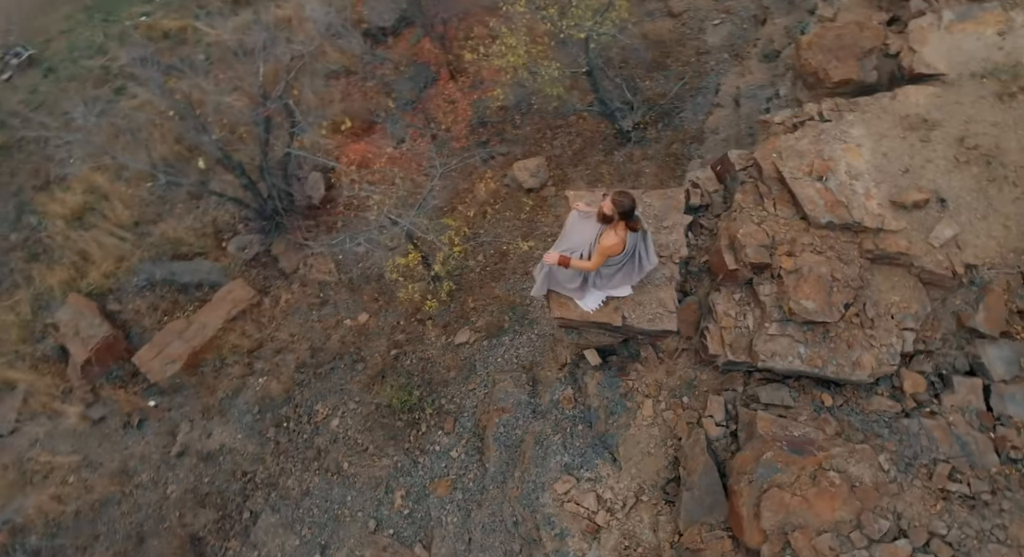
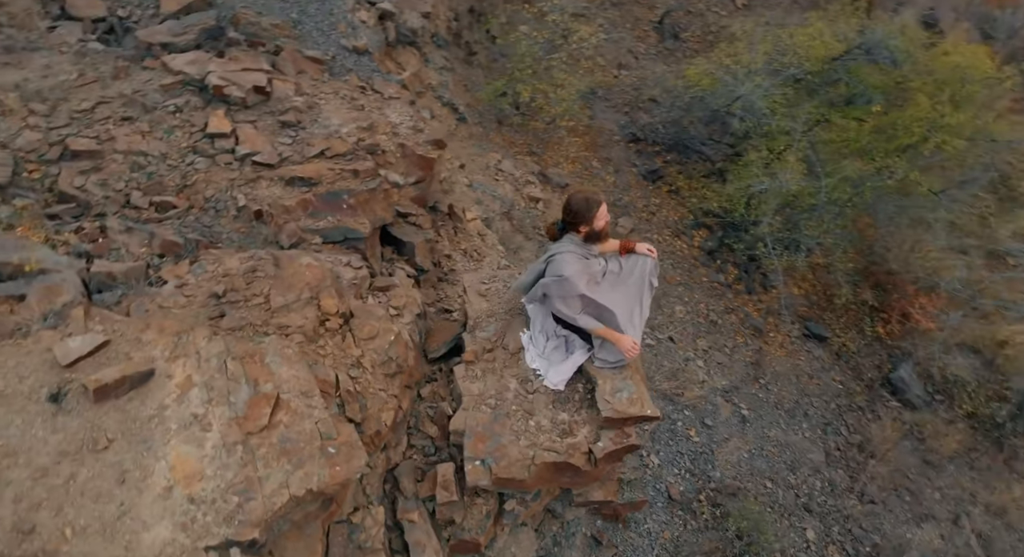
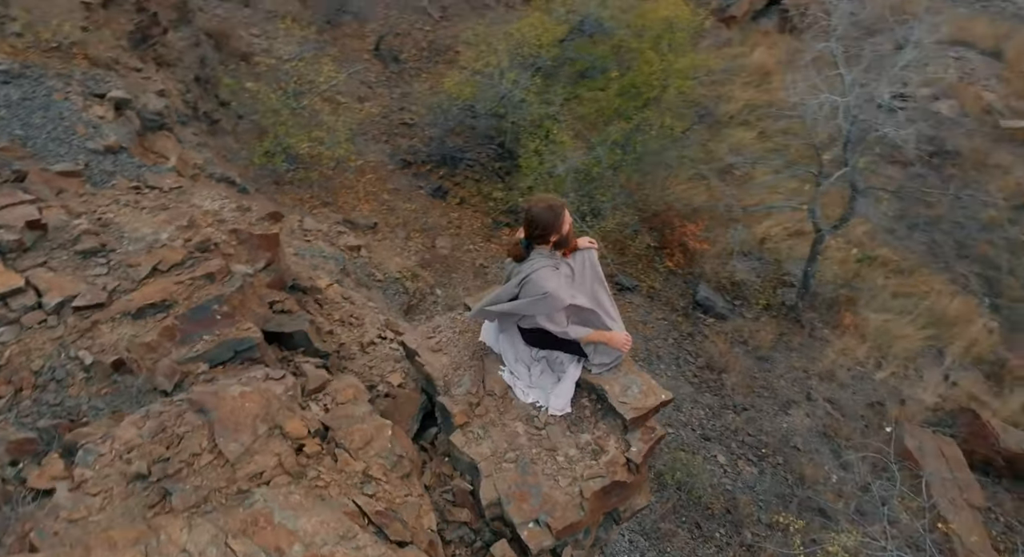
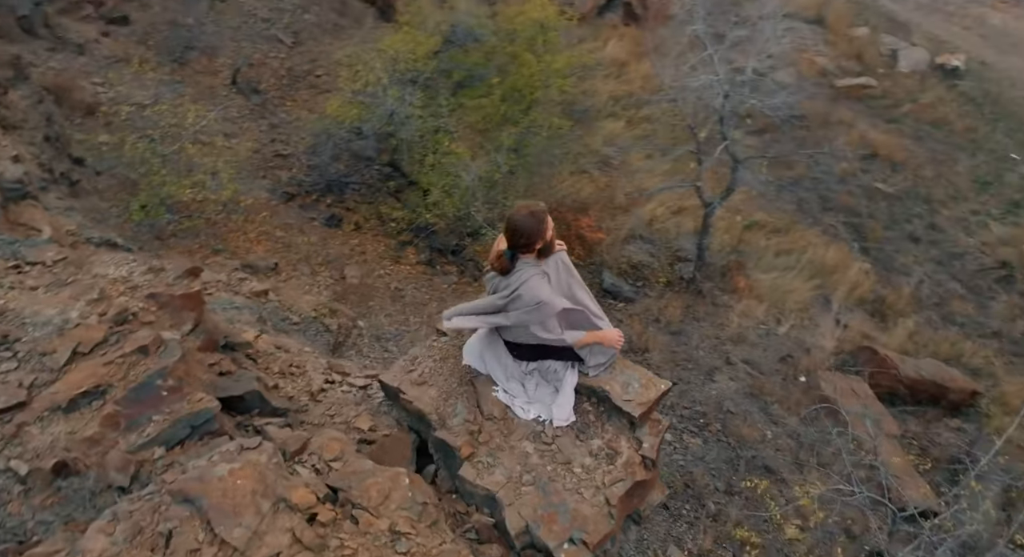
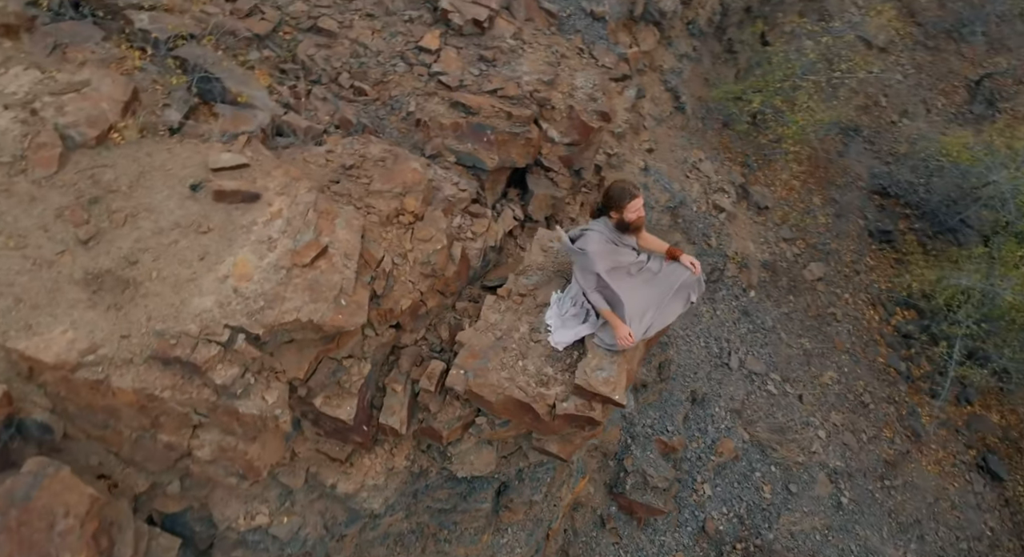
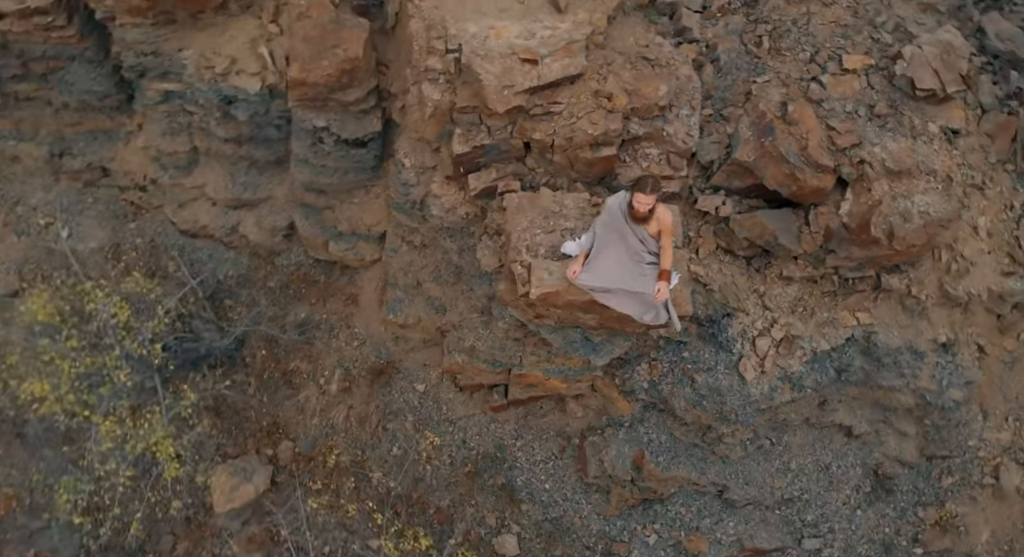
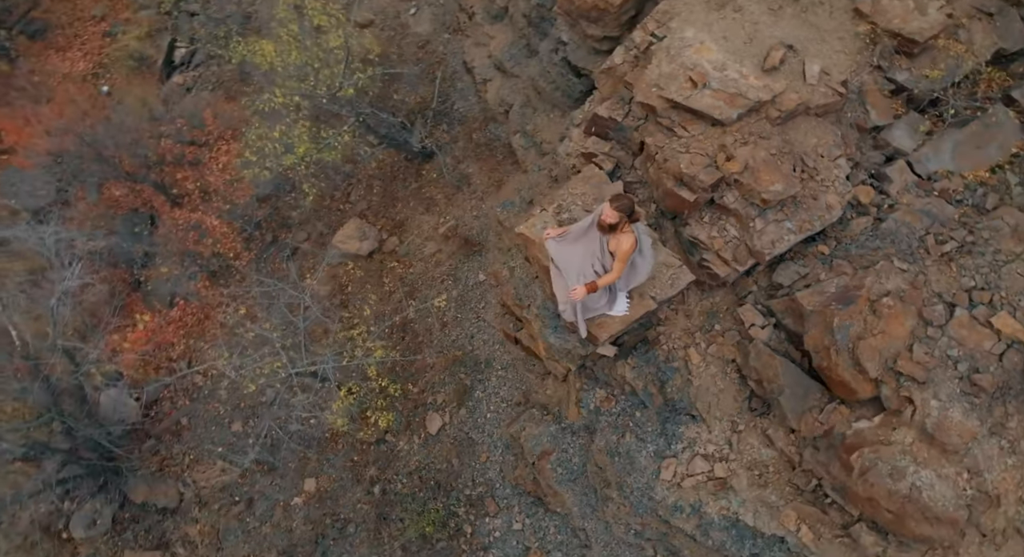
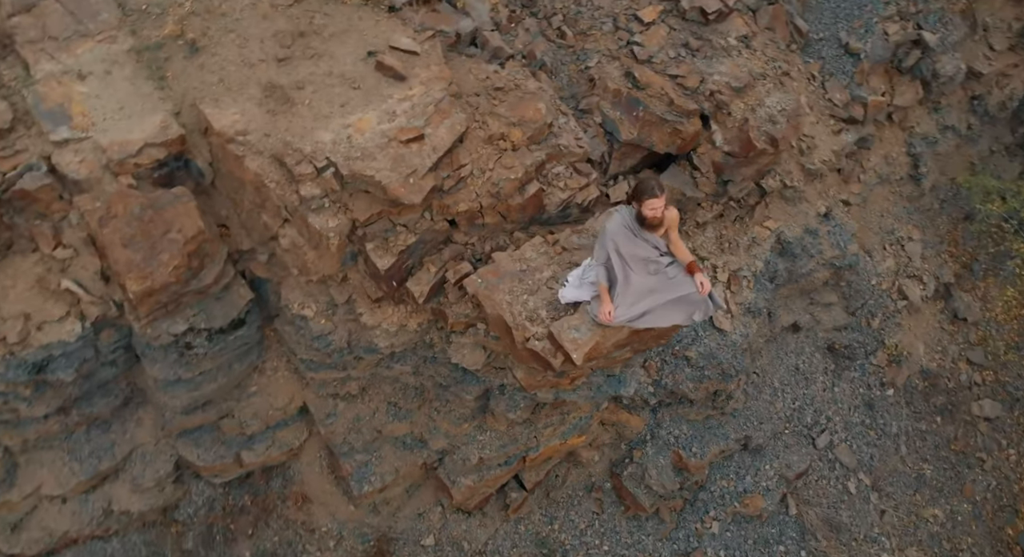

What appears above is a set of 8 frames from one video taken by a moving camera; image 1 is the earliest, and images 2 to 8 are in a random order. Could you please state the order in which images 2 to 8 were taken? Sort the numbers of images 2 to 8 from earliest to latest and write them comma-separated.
7, 6, 8, 5, 2, 3, 4
